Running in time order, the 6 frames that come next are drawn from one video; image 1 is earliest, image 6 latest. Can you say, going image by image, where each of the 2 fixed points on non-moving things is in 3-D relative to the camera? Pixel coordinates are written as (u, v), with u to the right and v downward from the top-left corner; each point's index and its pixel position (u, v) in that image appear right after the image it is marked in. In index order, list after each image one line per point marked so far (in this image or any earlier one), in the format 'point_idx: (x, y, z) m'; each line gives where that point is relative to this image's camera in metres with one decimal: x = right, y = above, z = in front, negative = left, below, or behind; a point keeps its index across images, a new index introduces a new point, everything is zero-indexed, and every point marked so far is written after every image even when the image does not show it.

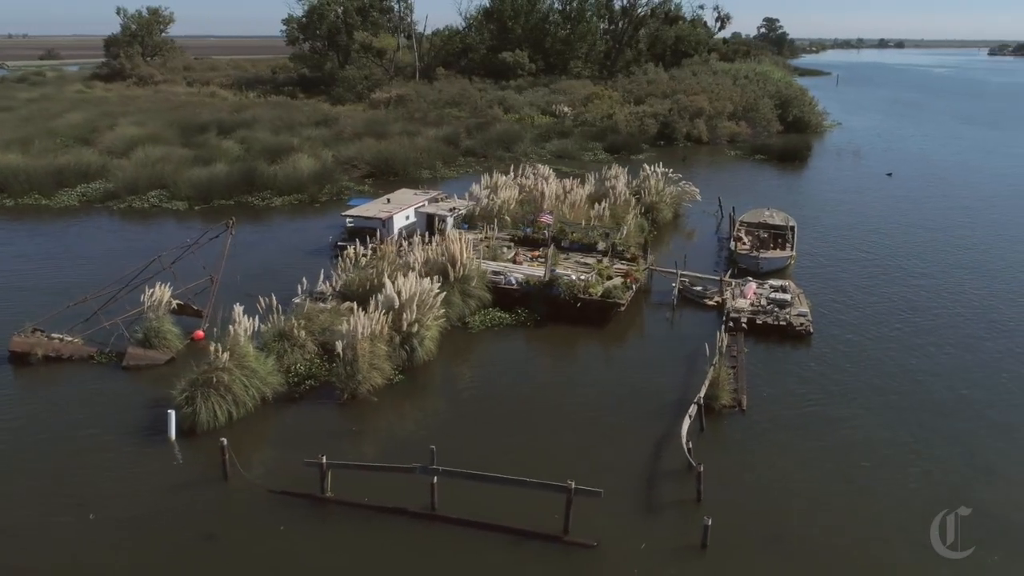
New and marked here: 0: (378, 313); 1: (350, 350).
0: (-2.7, -0.5, +16.2) m
1: (-3.2, -1.3, +15.5) m
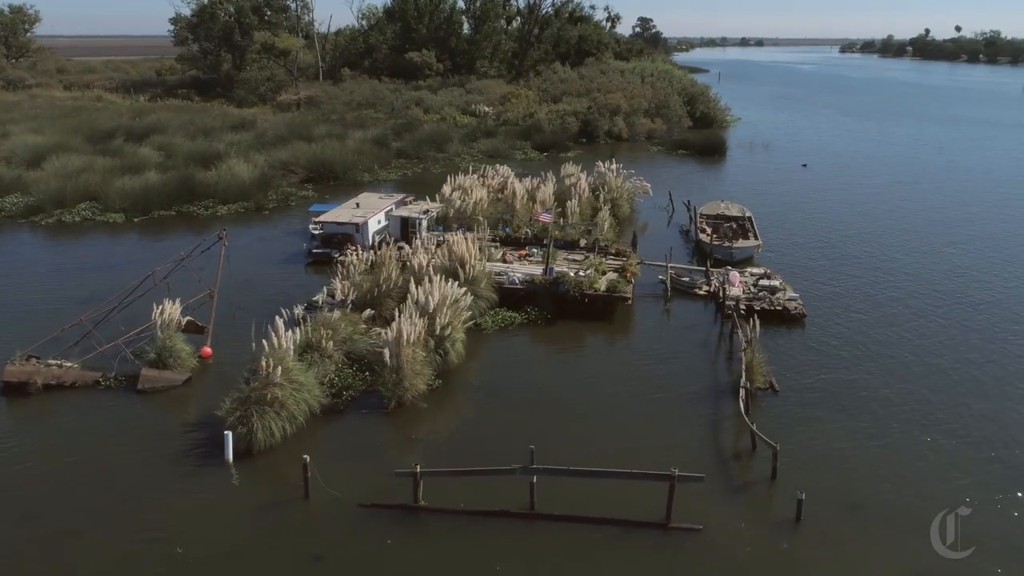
0: (-2.0, -0.6, +16.0) m
1: (-2.2, -1.4, +15.3) m
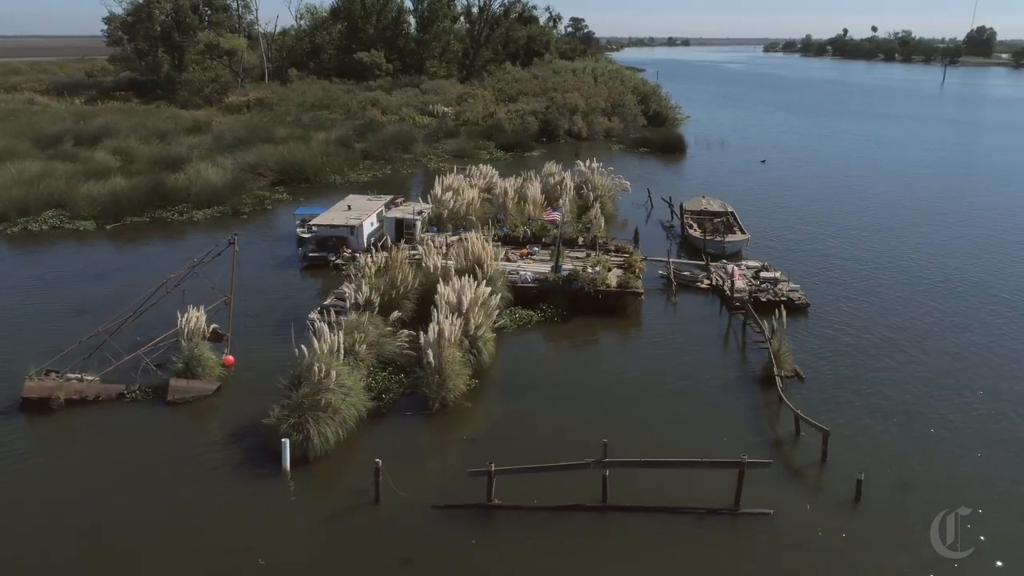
0: (-1.2, -0.6, +16.0) m
1: (-1.4, -1.4, +15.2) m
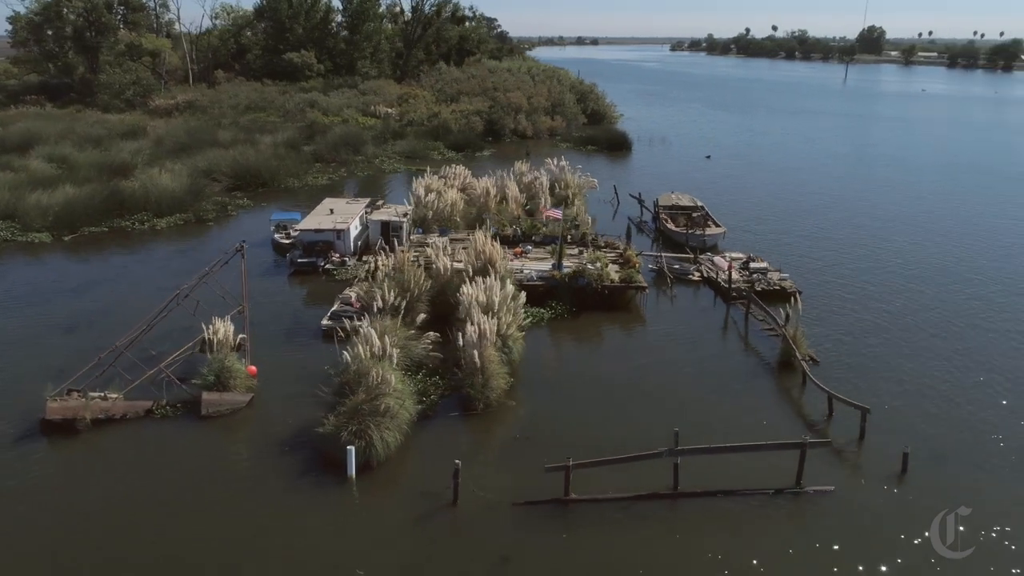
0: (-0.6, -0.6, +16.1) m
1: (-0.6, -1.4, +15.3) m
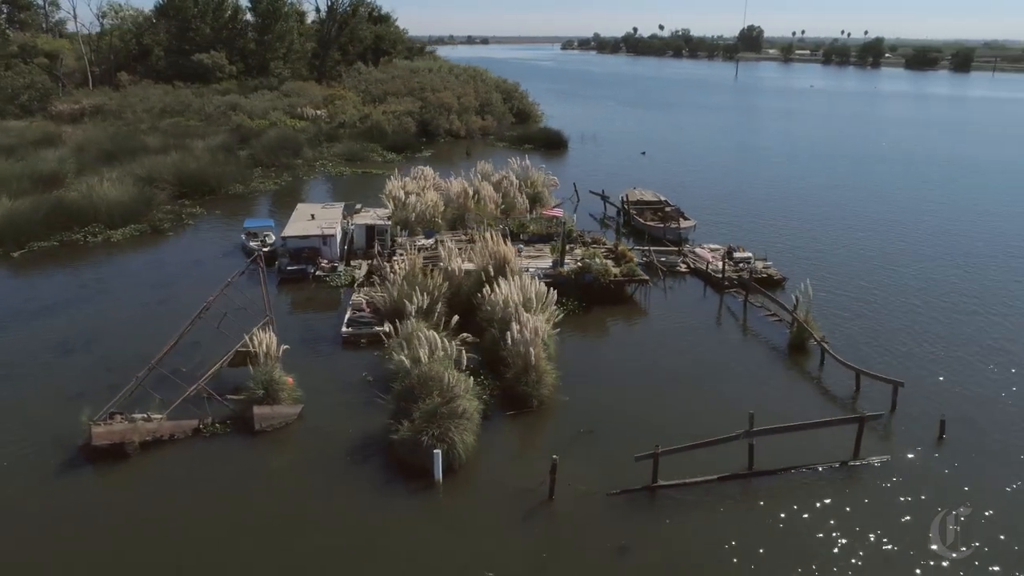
0: (+0.3, -0.6, +16.3) m
1: (+0.4, -1.4, +15.5) m
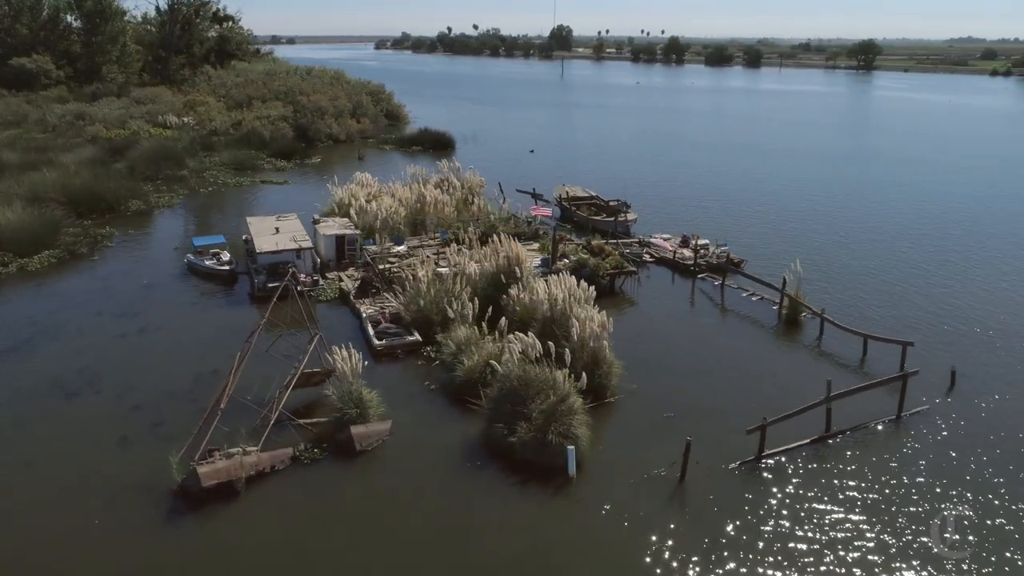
0: (+1.5, -0.5, +16.9) m
1: (+1.8, -1.3, +16.2) m
